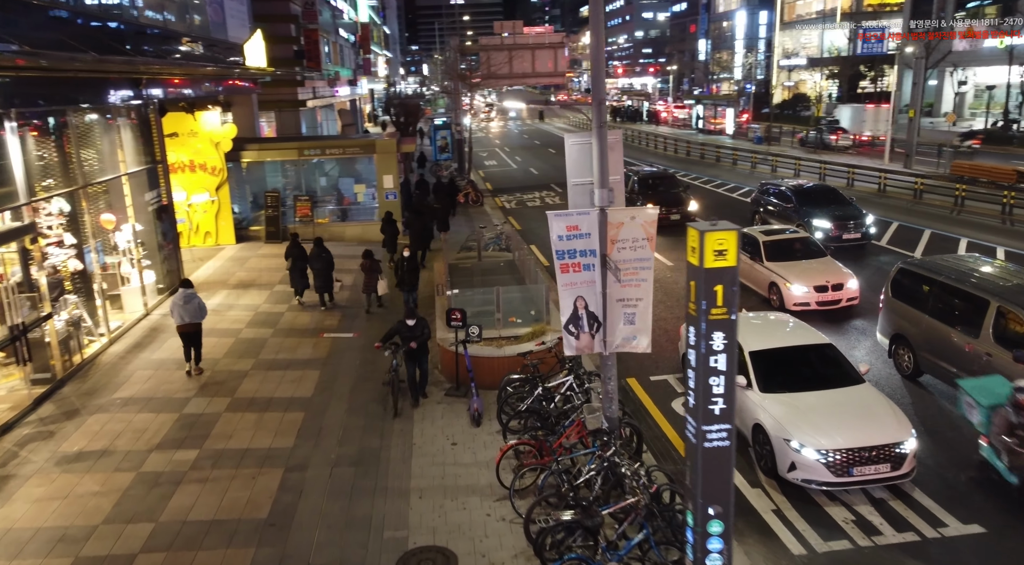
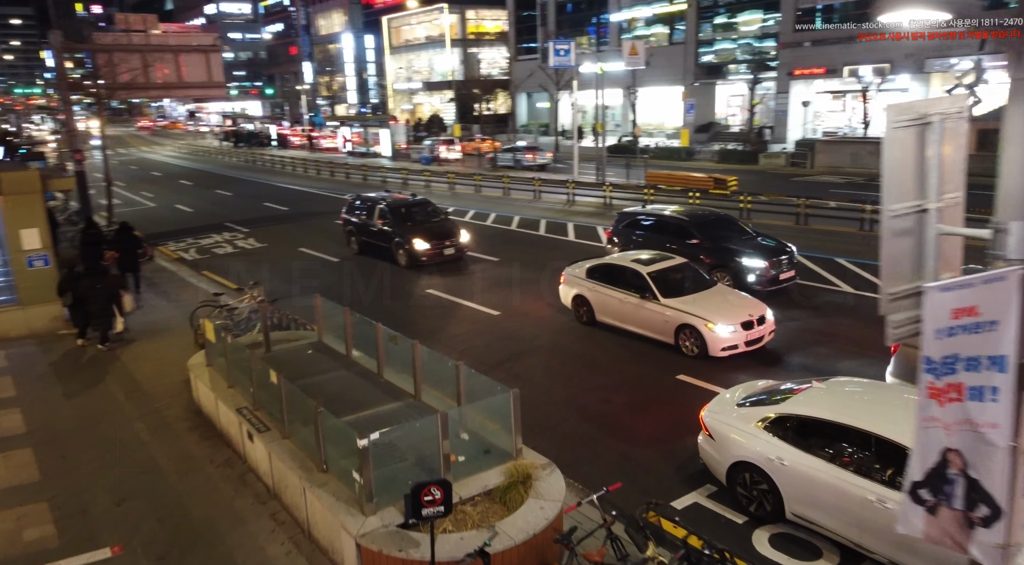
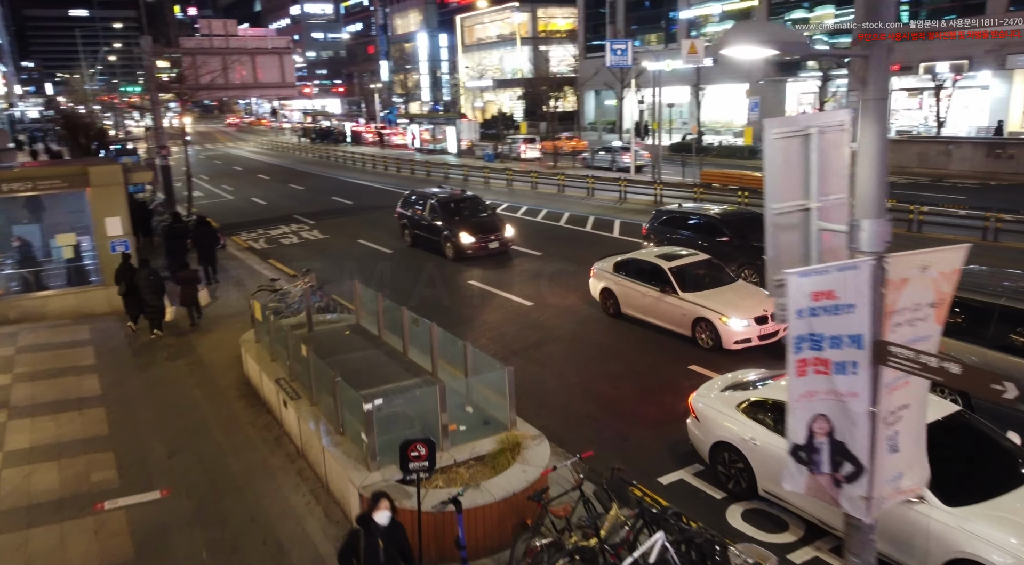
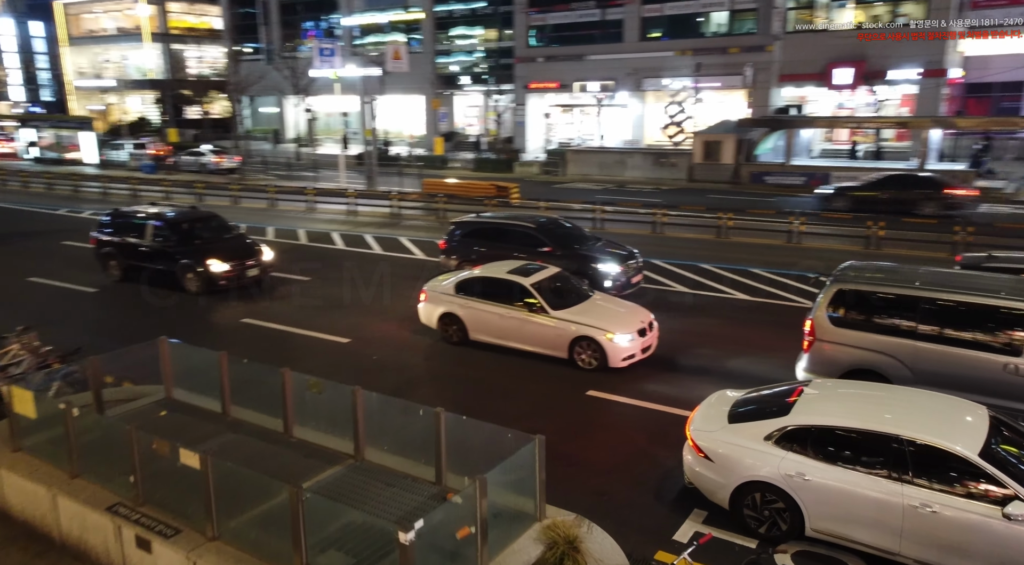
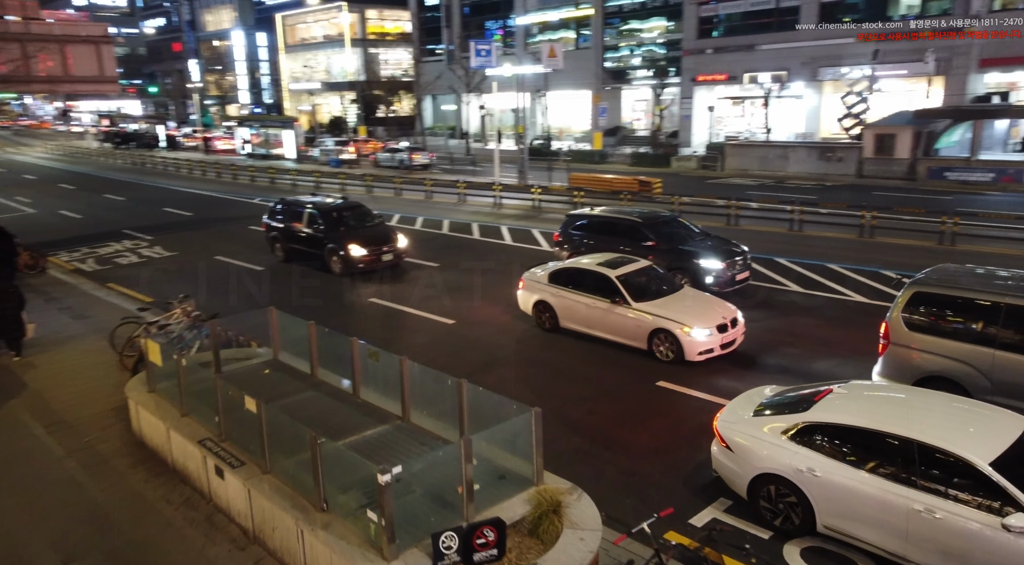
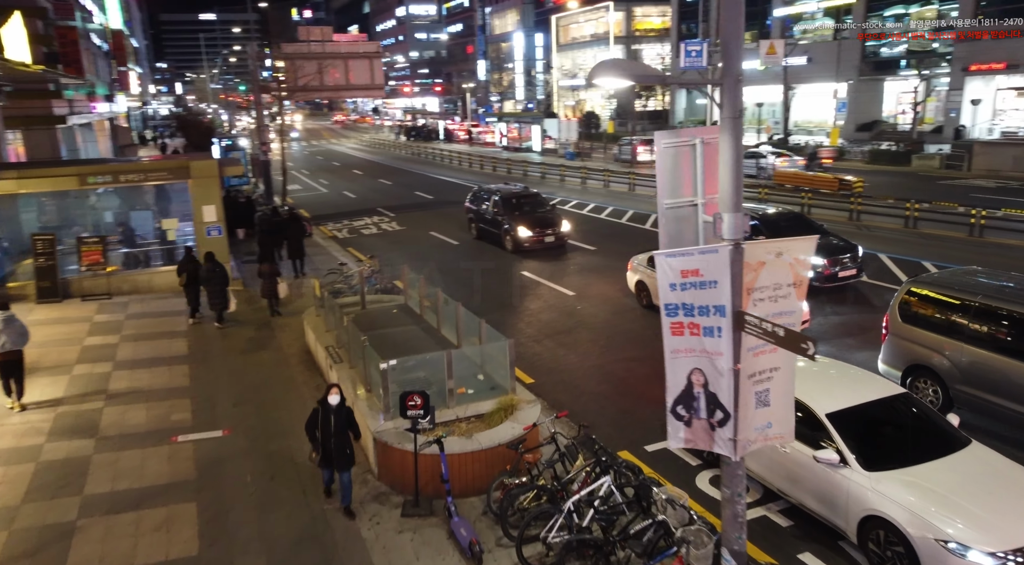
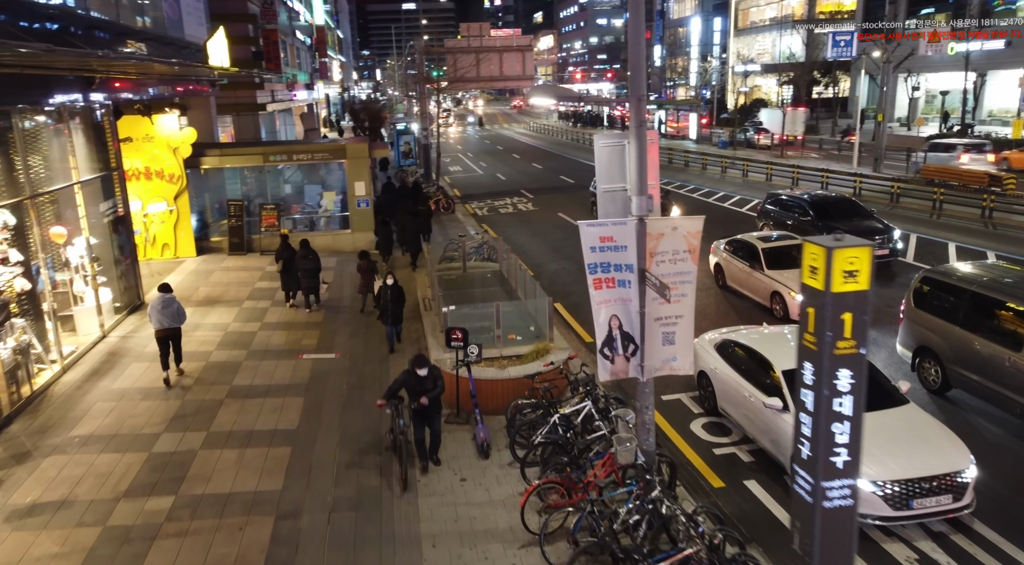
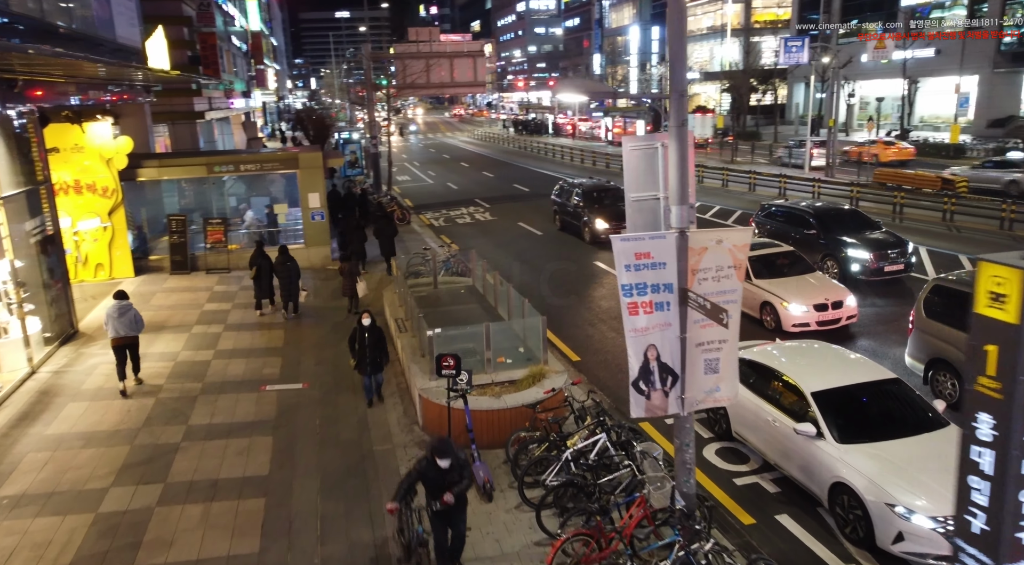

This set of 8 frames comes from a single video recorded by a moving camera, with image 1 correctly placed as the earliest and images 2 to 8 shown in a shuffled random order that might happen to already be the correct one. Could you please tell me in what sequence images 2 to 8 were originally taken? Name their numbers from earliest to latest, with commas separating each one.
7, 8, 6, 3, 2, 5, 4
